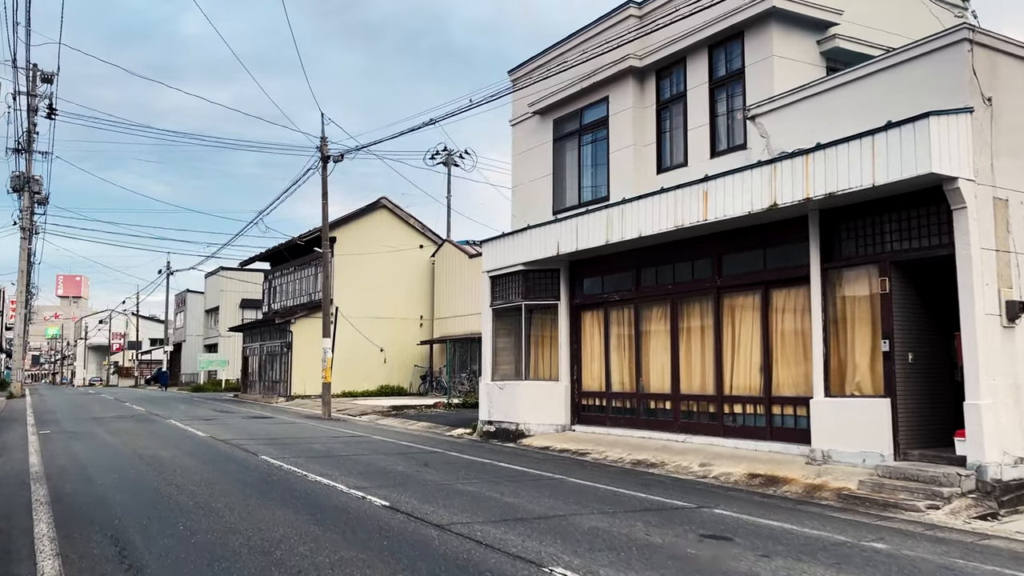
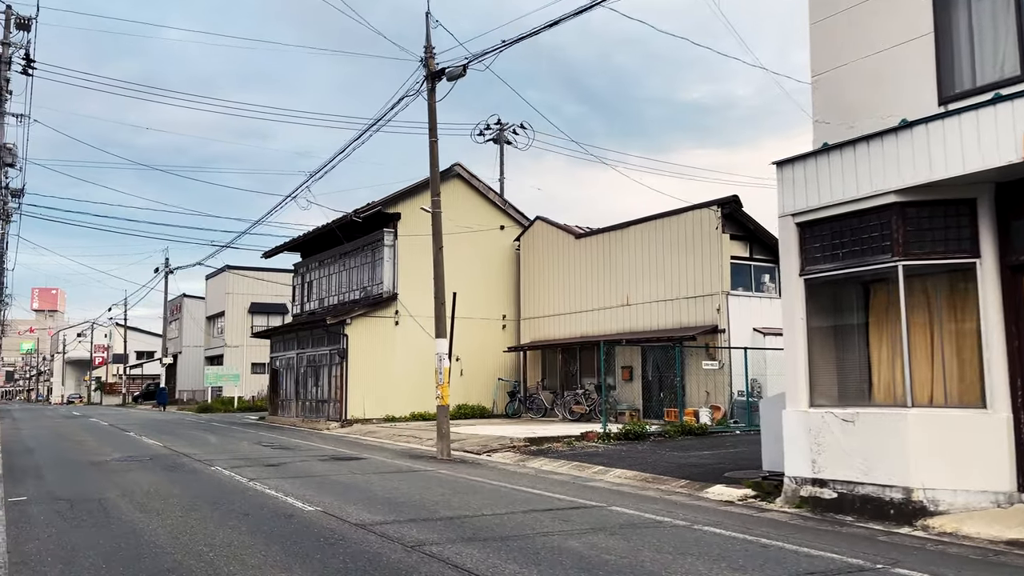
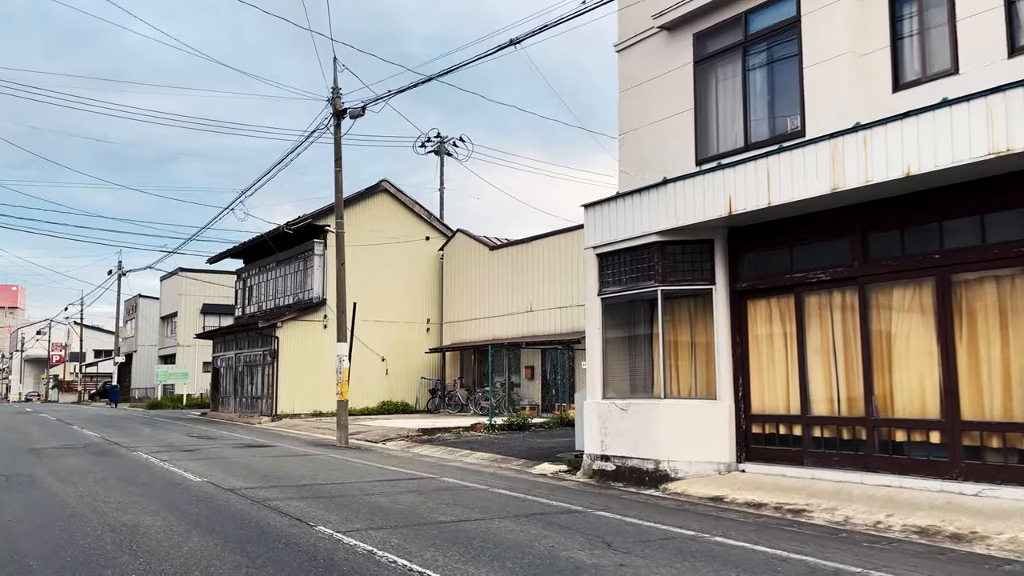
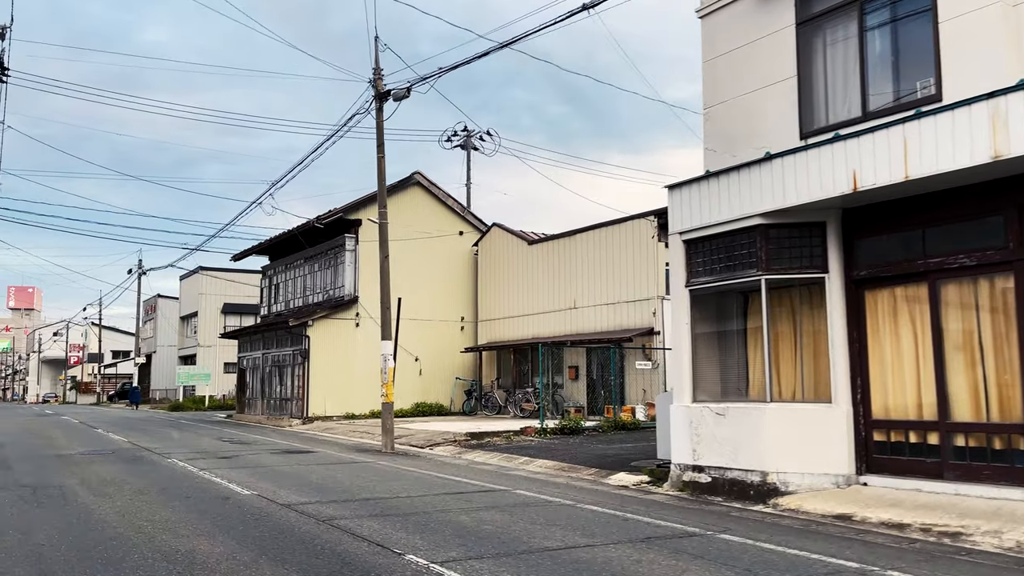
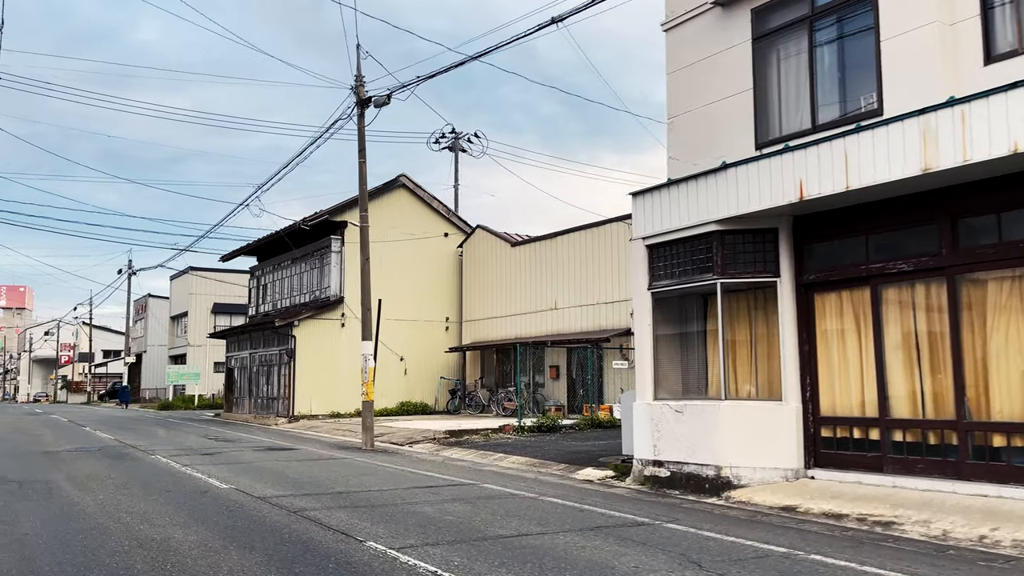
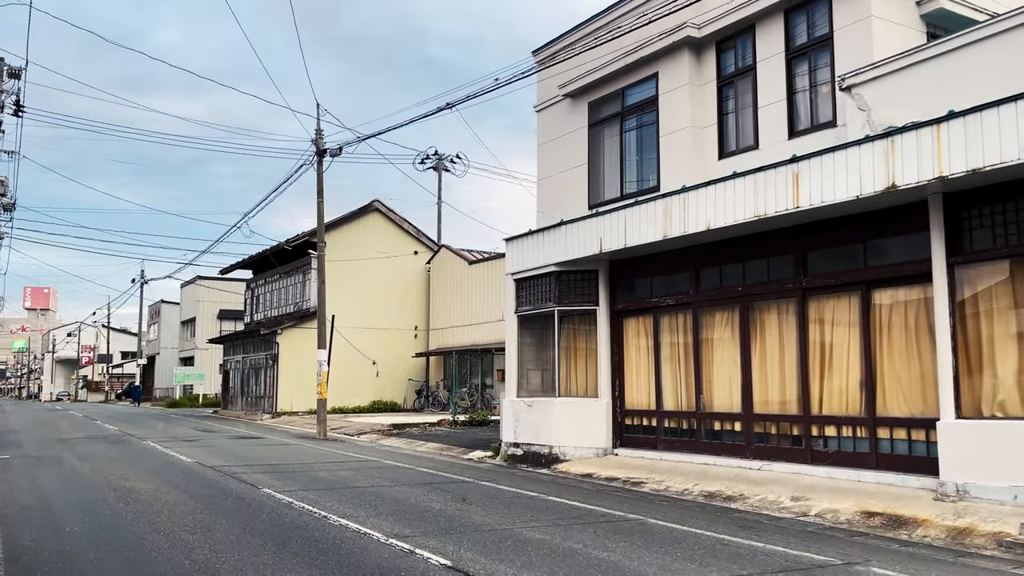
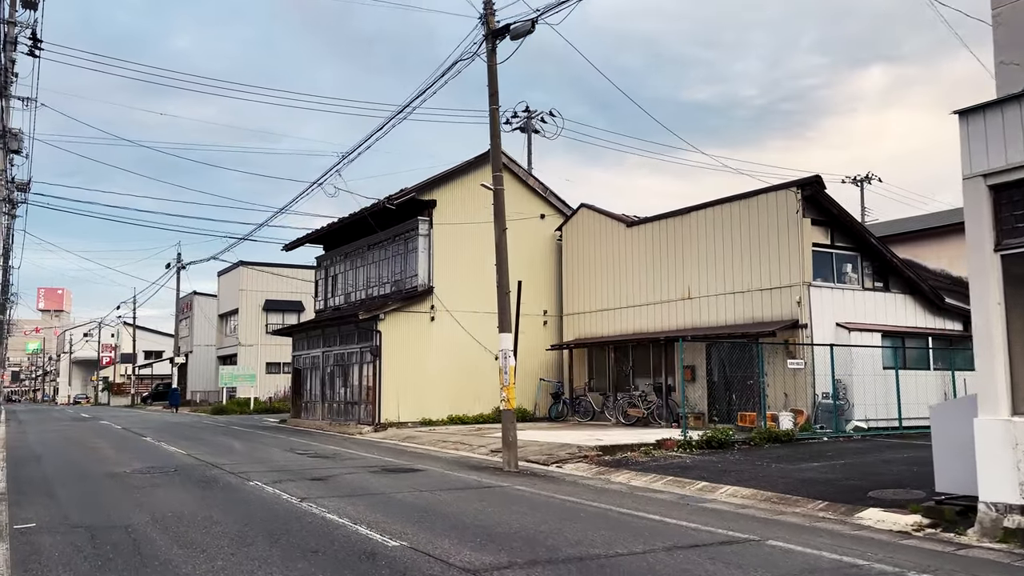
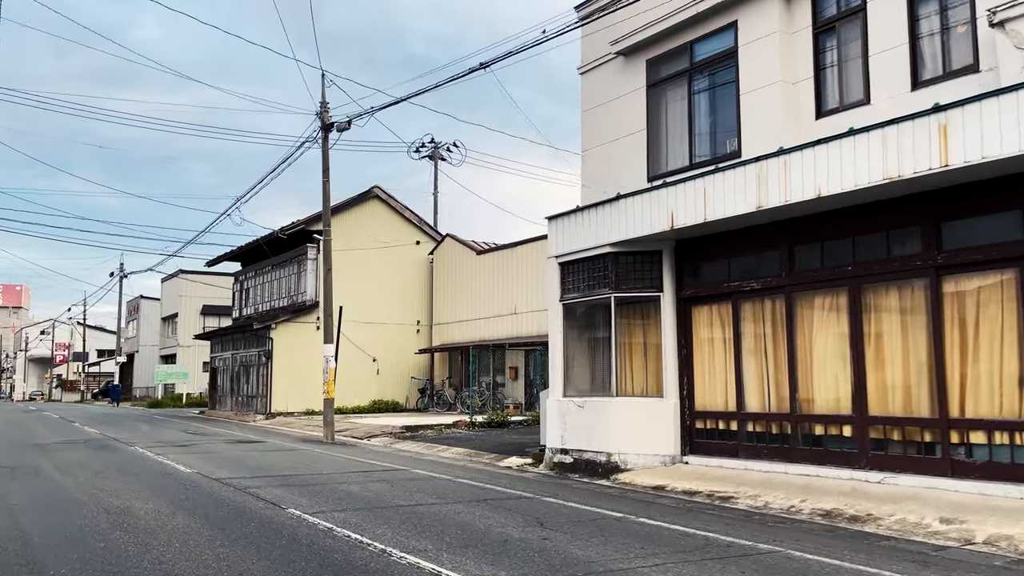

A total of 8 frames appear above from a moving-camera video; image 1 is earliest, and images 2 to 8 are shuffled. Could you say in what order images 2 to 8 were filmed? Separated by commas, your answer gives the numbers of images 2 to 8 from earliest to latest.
6, 8, 3, 5, 4, 2, 7
